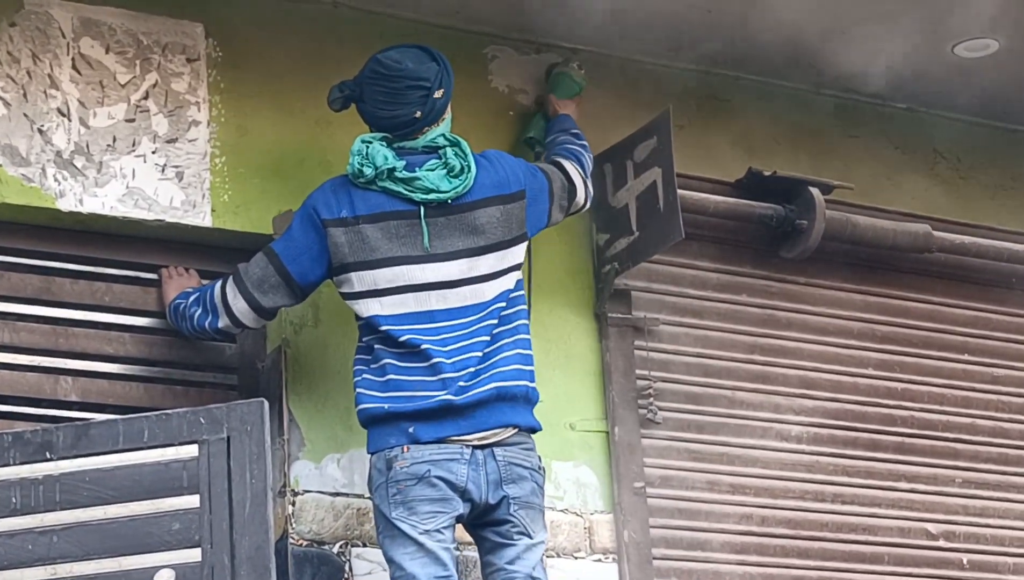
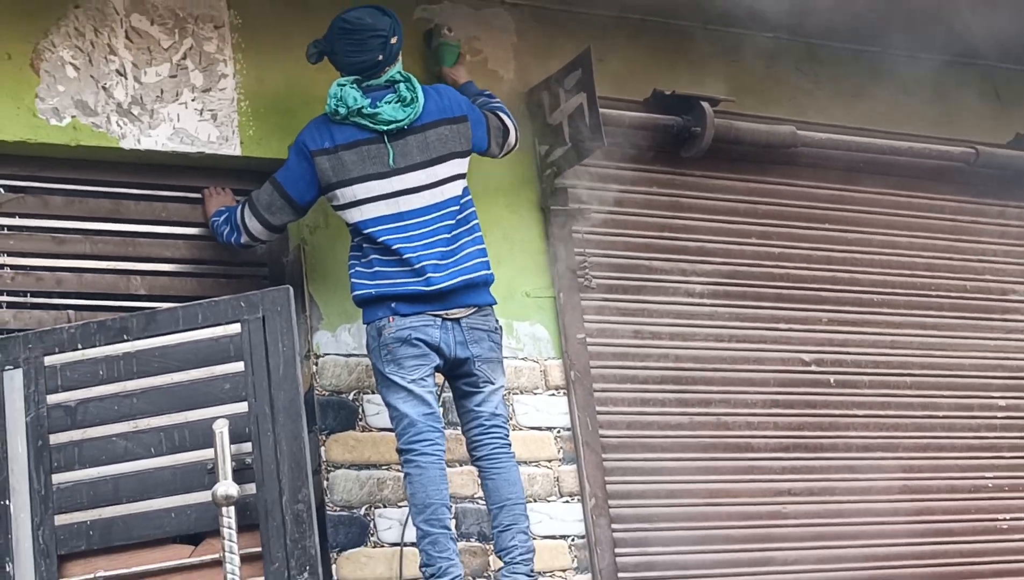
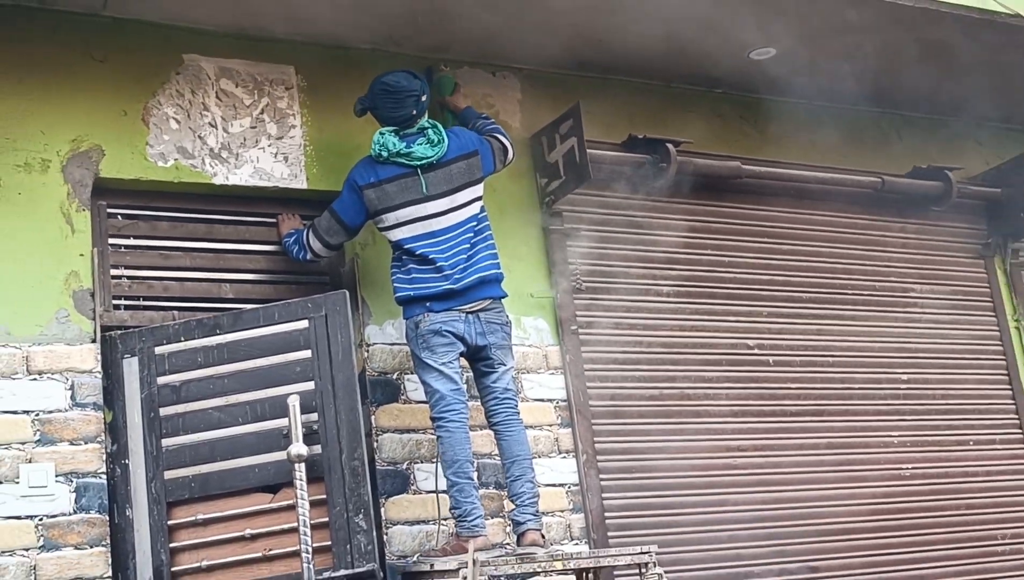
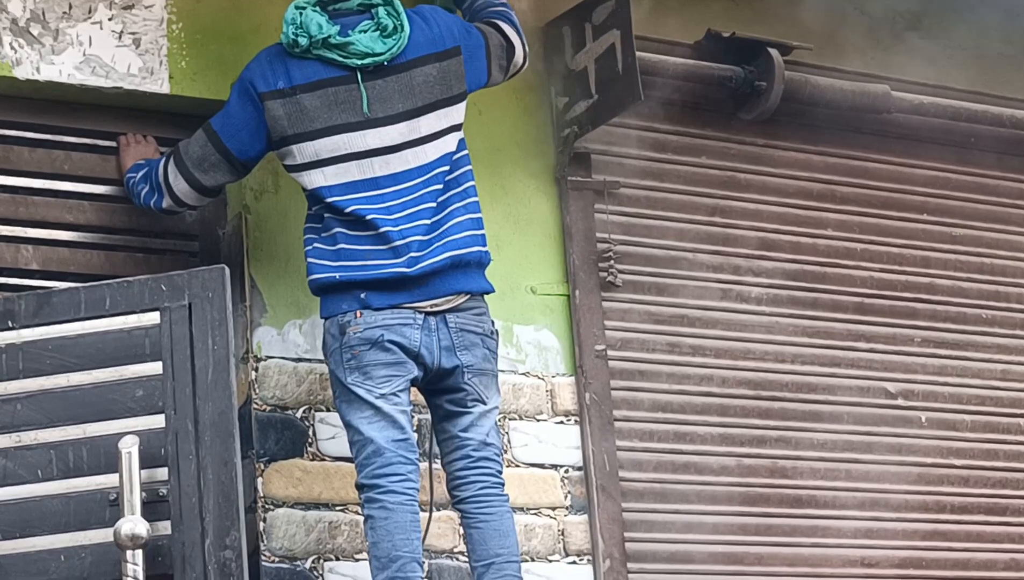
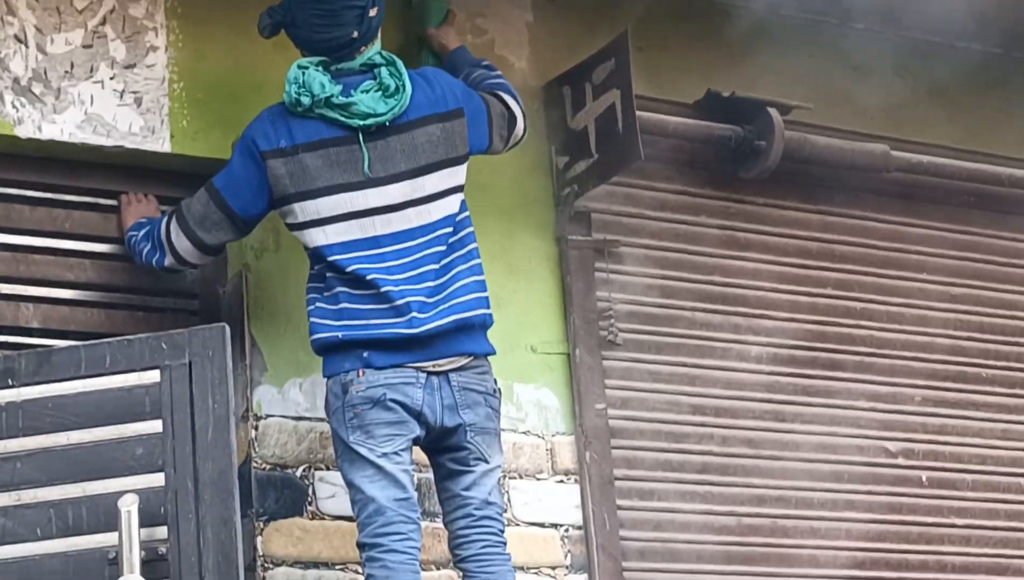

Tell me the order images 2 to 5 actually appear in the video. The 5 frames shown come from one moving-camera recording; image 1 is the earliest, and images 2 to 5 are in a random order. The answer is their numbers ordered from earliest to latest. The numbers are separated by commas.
5, 4, 2, 3
